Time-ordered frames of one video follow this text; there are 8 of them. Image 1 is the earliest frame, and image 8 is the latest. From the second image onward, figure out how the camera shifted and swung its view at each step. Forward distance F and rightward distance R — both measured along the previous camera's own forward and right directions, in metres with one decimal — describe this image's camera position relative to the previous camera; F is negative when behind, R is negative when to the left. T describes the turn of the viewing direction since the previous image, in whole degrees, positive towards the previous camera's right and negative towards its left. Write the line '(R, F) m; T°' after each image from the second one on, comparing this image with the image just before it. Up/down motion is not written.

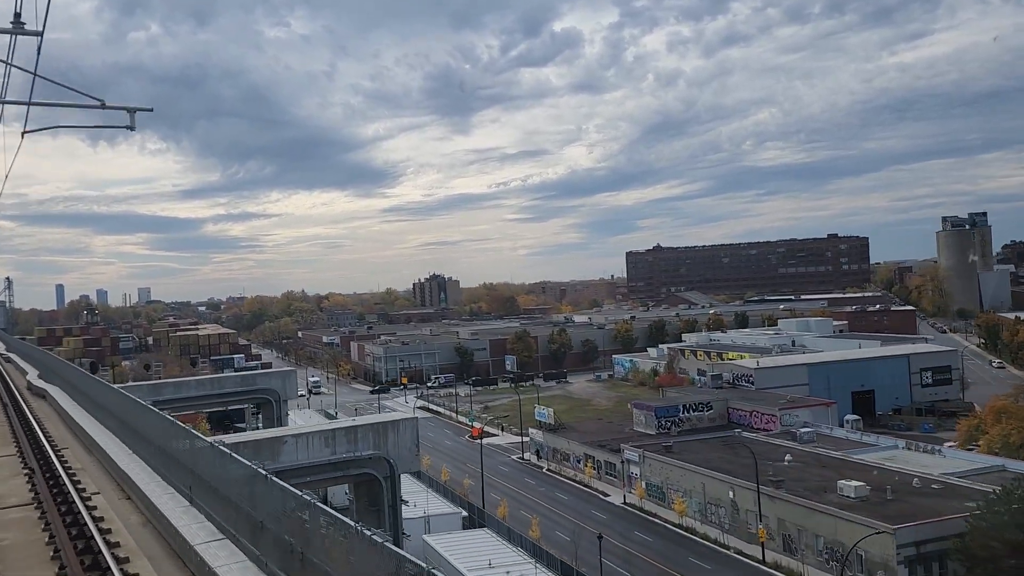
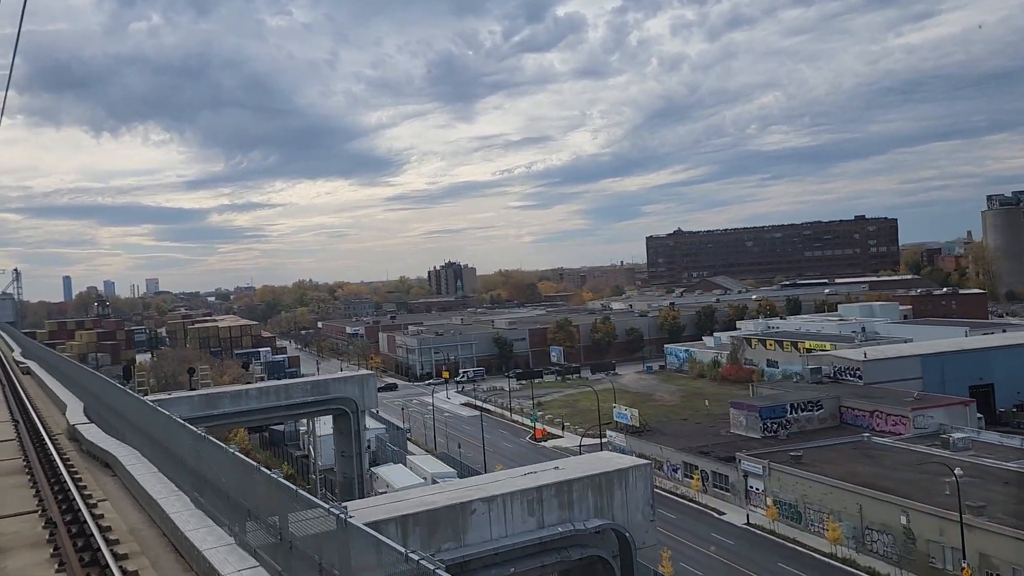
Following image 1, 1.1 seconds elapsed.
(-1.2, +1.9) m; 0°
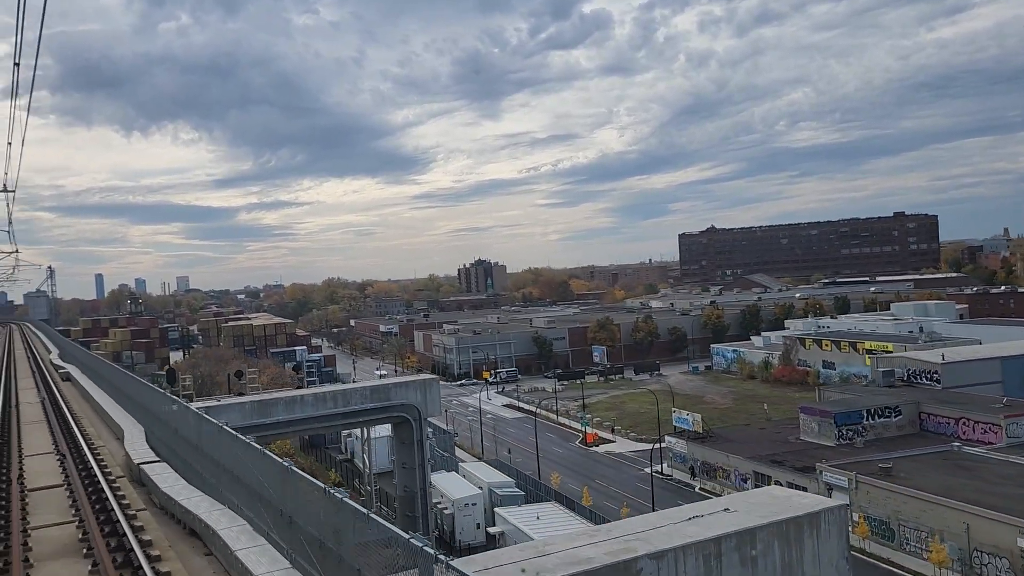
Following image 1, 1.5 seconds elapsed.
(-0.4, +0.7) m; -2°
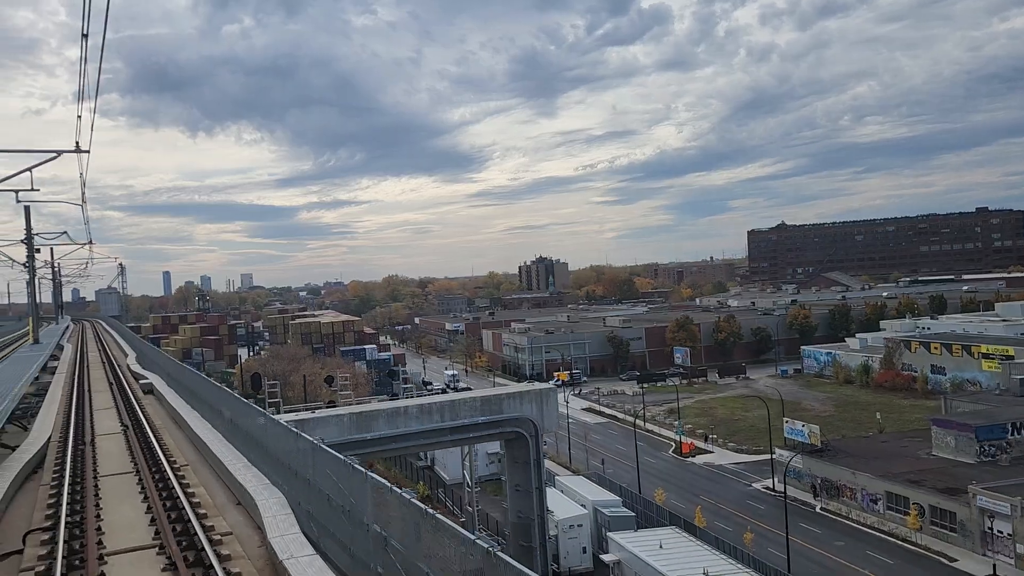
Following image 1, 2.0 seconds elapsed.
(-0.6, +1.0) m; -4°
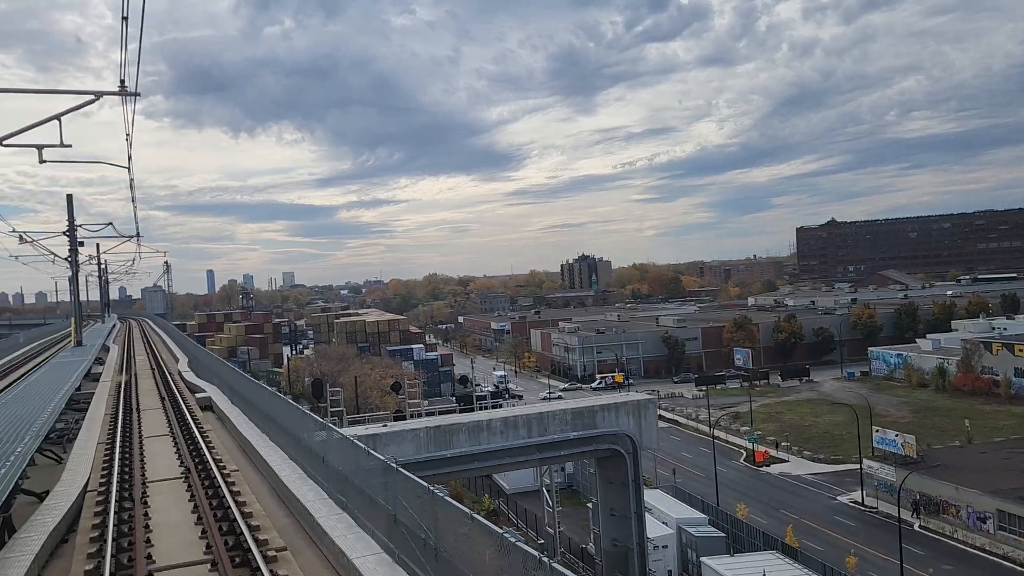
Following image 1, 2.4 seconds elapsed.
(-0.4, +0.7) m; -3°
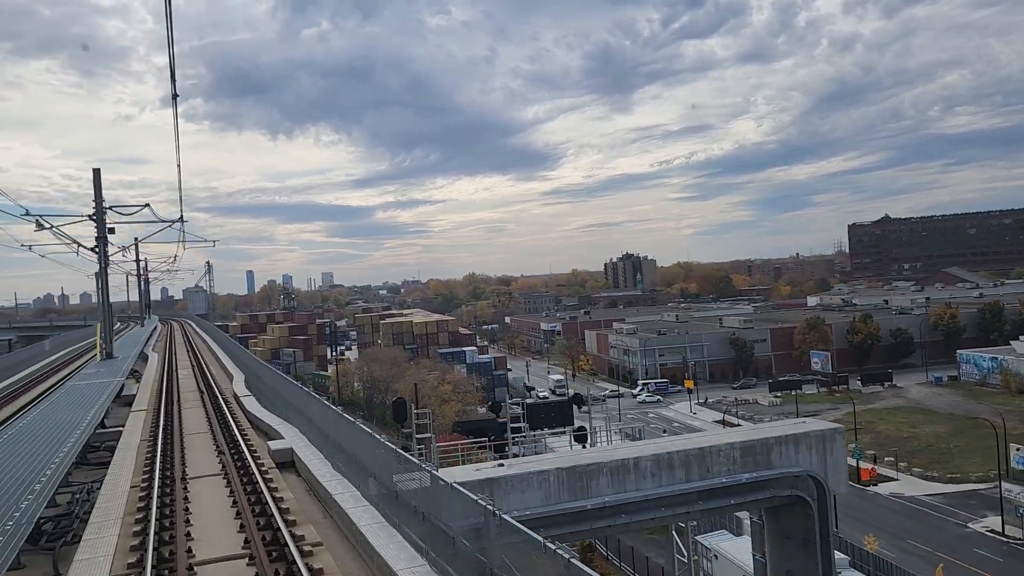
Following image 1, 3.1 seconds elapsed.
(-0.6, +1.2) m; -2°
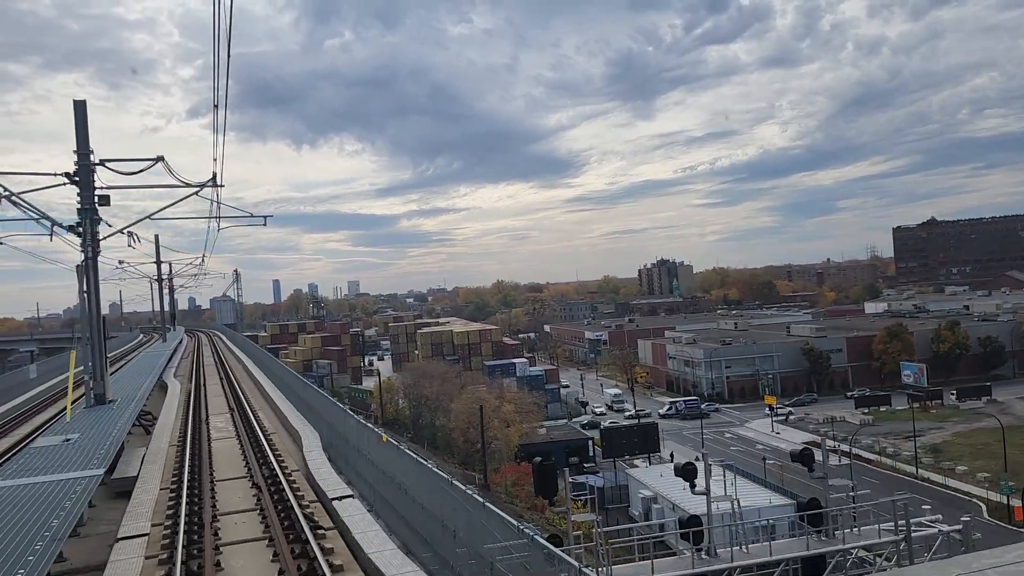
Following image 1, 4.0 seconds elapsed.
(-0.7, +1.7) m; -2°
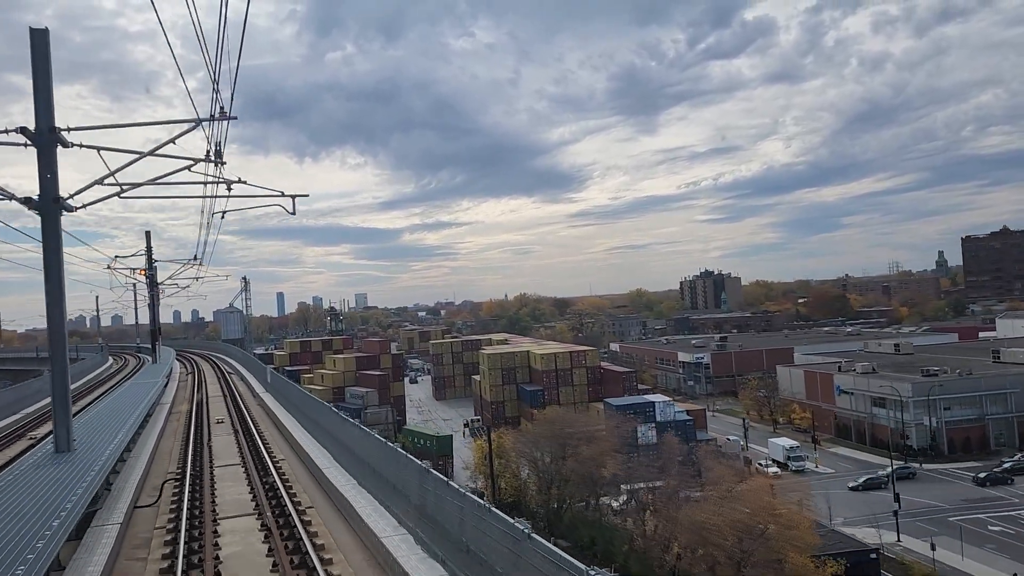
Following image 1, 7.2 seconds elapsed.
(-2.2, +6.0) m; 0°
